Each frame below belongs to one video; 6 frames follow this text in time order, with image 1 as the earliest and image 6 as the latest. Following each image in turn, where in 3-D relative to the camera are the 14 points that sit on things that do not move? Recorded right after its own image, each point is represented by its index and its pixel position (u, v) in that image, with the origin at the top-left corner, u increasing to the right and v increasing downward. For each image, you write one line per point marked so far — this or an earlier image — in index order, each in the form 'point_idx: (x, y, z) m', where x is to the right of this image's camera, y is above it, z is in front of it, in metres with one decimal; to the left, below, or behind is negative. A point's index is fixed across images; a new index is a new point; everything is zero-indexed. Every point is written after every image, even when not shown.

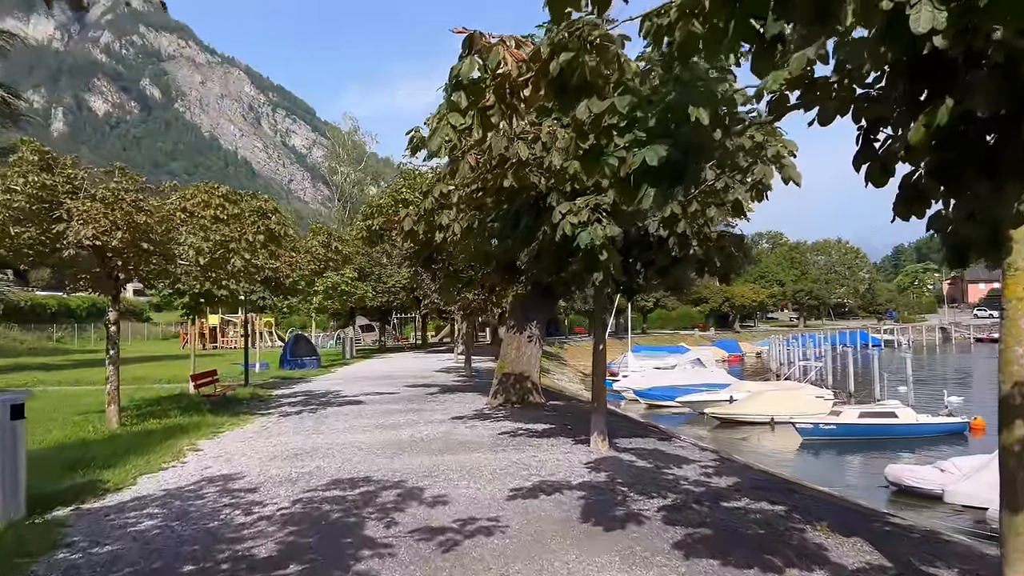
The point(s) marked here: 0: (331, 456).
0: (-2.5, -2.3, +11.3) m
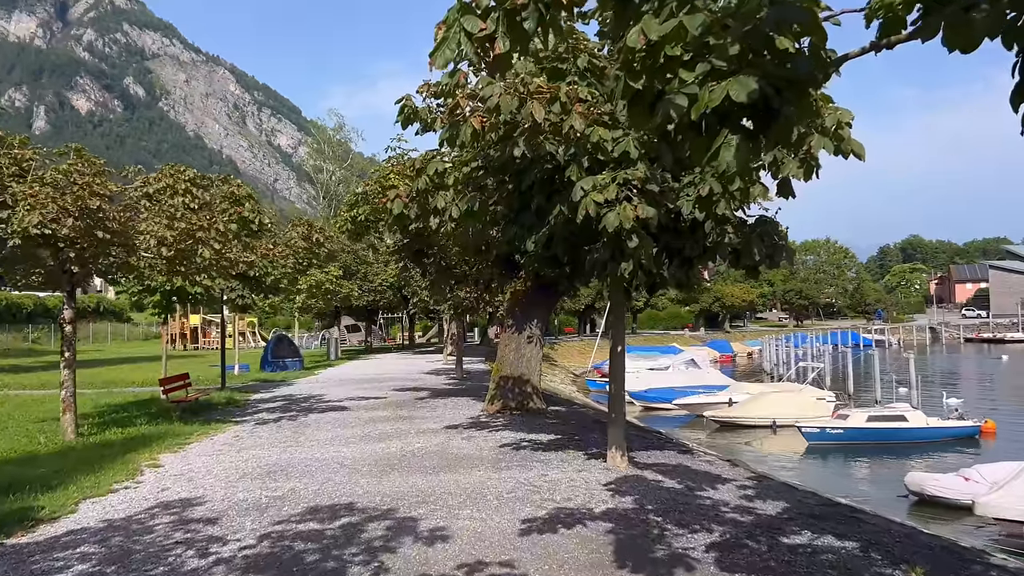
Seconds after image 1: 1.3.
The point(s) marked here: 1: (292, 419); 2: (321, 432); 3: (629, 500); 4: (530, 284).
0: (-2.4, -2.2, +9.8) m
1: (-4.4, -2.6, +16.5) m
2: (-3.2, -2.4, +13.8) m
3: (+1.2, -2.1, +8.2) m
4: (+0.3, +0.1, +16.1) m
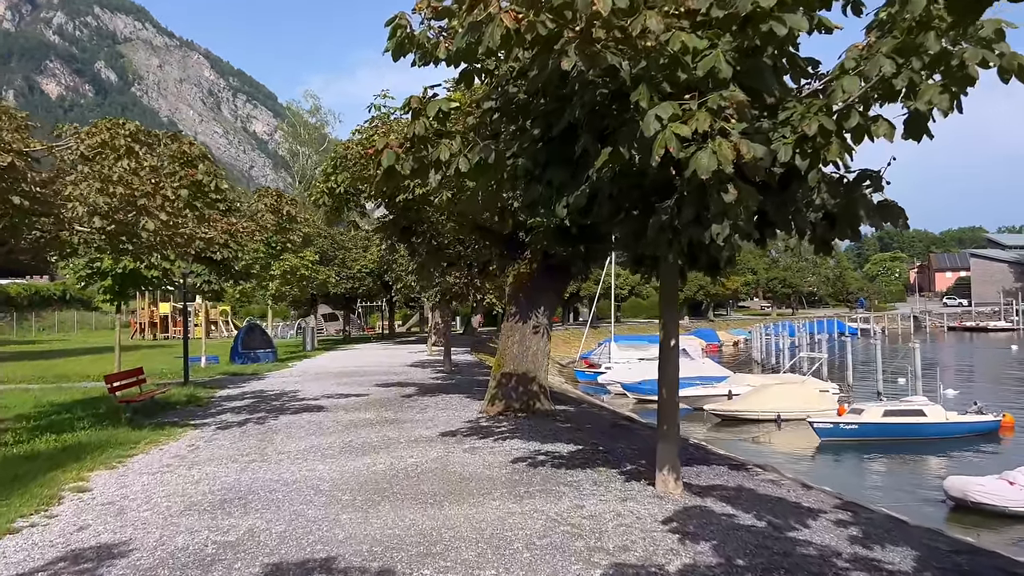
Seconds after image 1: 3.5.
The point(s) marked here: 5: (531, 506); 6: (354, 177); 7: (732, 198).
0: (-2.2, -2.0, +7.6) m
1: (-4.4, -2.3, +14.2) m
2: (-3.1, -2.2, +11.6) m
3: (+1.4, -1.9, +6.1) m
4: (+0.4, +0.4, +13.9) m
5: (+0.2, -2.0, +7.4) m
6: (-2.7, +1.9, +14.2) m
7: (+1.4, +0.6, +5.3) m
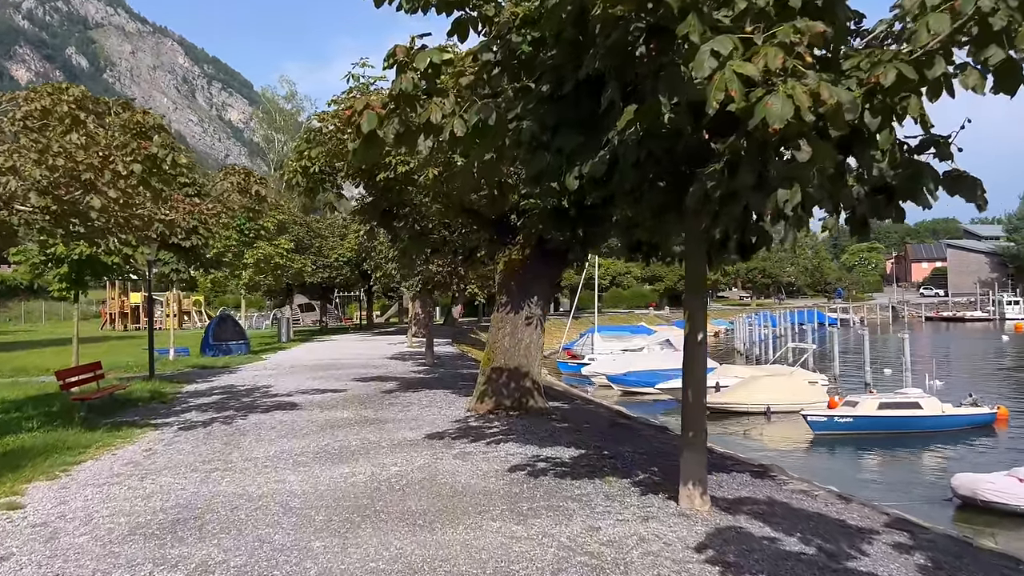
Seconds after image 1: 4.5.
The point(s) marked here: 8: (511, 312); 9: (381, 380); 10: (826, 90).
0: (-2.2, -1.9, +6.4) m
1: (-4.5, -2.1, +13.0) m
2: (-3.2, -2.0, +10.4) m
3: (+1.5, -1.8, +5.1) m
4: (+0.3, +0.6, +12.8) m
5: (+0.2, -1.8, +6.3) m
6: (-2.9, +2.1, +13.0) m
7: (+1.5, +0.7, +4.2) m
8: (0.0, -0.4, +12.9) m
9: (-3.1, -2.1, +19.2) m
10: (+1.5, +0.9, +3.9) m
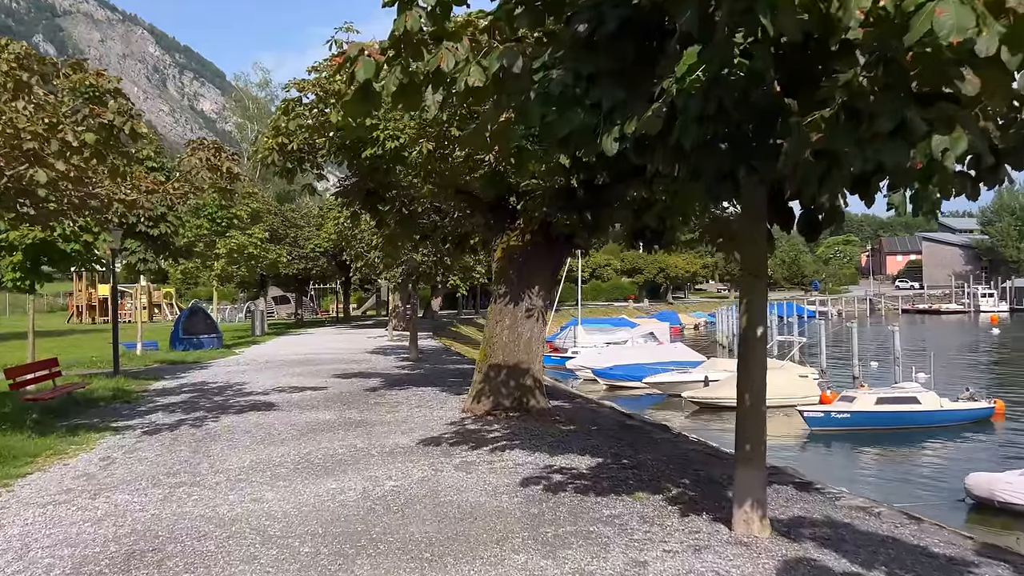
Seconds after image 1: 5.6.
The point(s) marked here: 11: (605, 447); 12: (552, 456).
0: (-2.0, -1.8, +5.3) m
1: (-4.5, -2.0, +11.8) m
2: (-3.1, -1.9, +9.2) m
3: (+1.7, -1.7, +4.0) m
4: (+0.3, +0.7, +11.7) m
5: (+0.4, -1.7, +5.2) m
6: (-2.9, +2.3, +11.7) m
7: (+1.7, +0.7, +3.1) m
8: (0.0, -0.2, +11.8) m
9: (-3.3, -1.9, +18.0) m
10: (+1.7, +1.0, +2.8) m
11: (+1.0, -1.8, +9.2) m
12: (+0.4, -1.8, +8.6) m
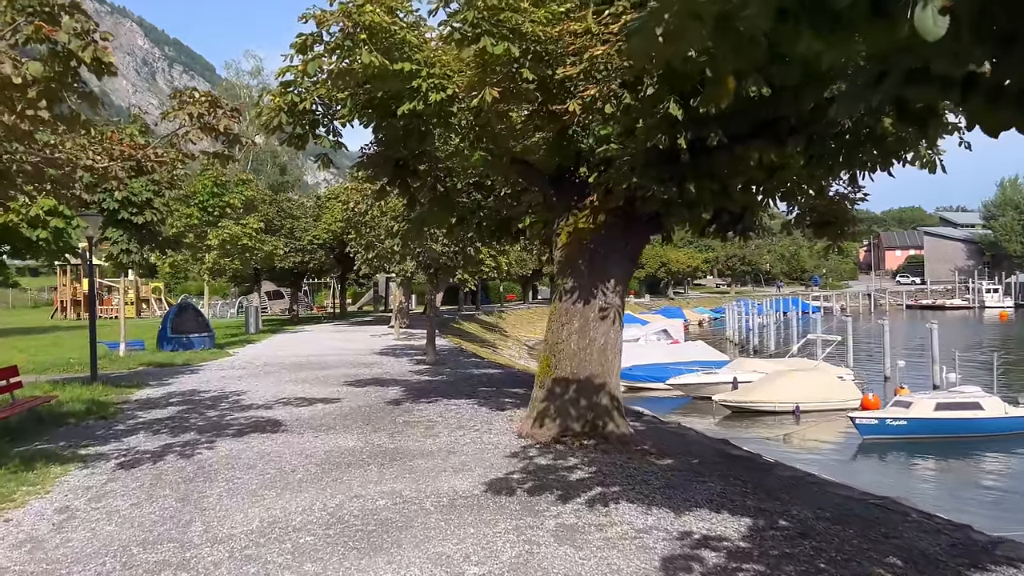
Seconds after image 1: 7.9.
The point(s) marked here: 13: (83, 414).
0: (-1.1, -1.8, +2.9) m
1: (-3.7, -1.9, +9.3) m
2: (-2.3, -1.8, +6.8) m
3: (+2.6, -1.7, +1.6) m
4: (+1.1, +0.8, +9.3) m
5: (+1.3, -1.7, +2.8) m
6: (-2.0, +2.3, +9.3) m
7: (+2.6, +0.8, +0.7) m
8: (+0.8, -0.1, +9.4) m
9: (-2.5, -1.8, +15.6) m
10: (+2.7, +1.0, +0.4) m
11: (+1.9, -1.7, +6.8) m
12: (+1.3, -1.7, +6.2) m
13: (-6.6, -1.9, +12.7) m
